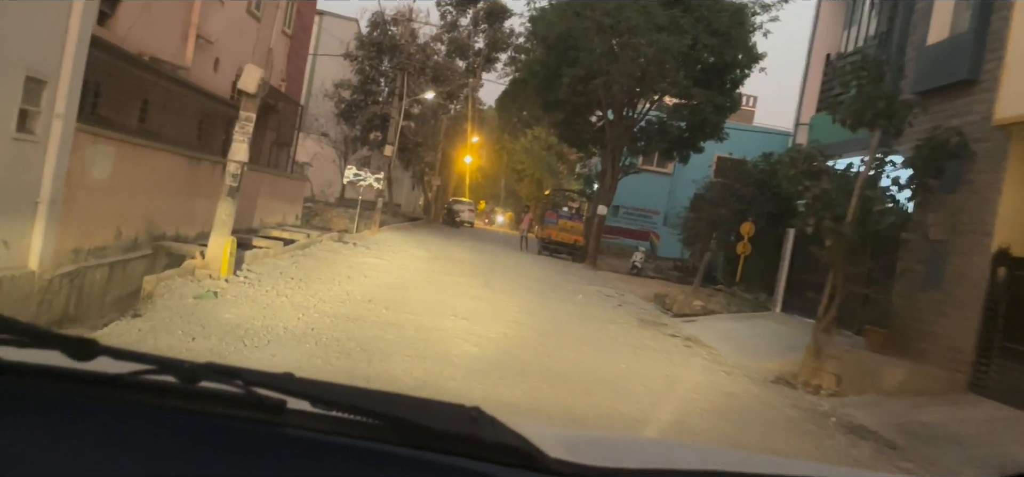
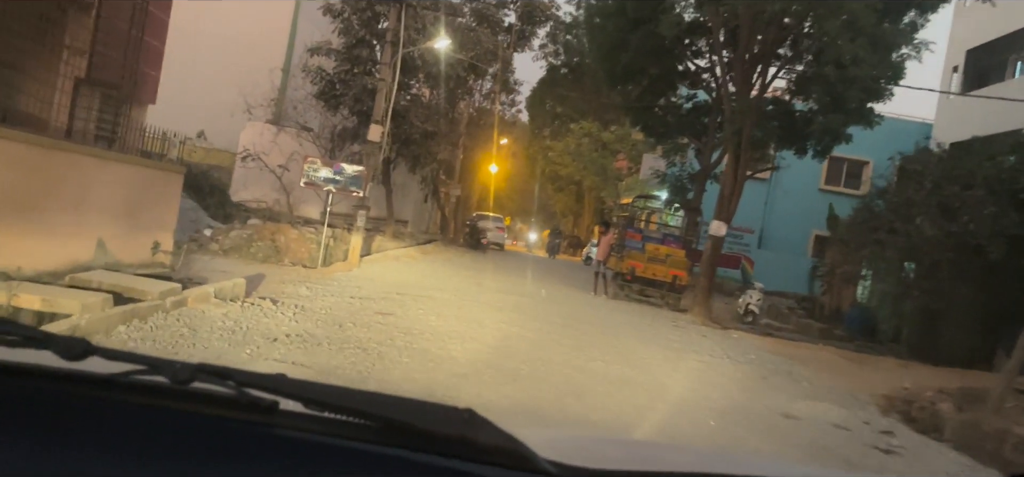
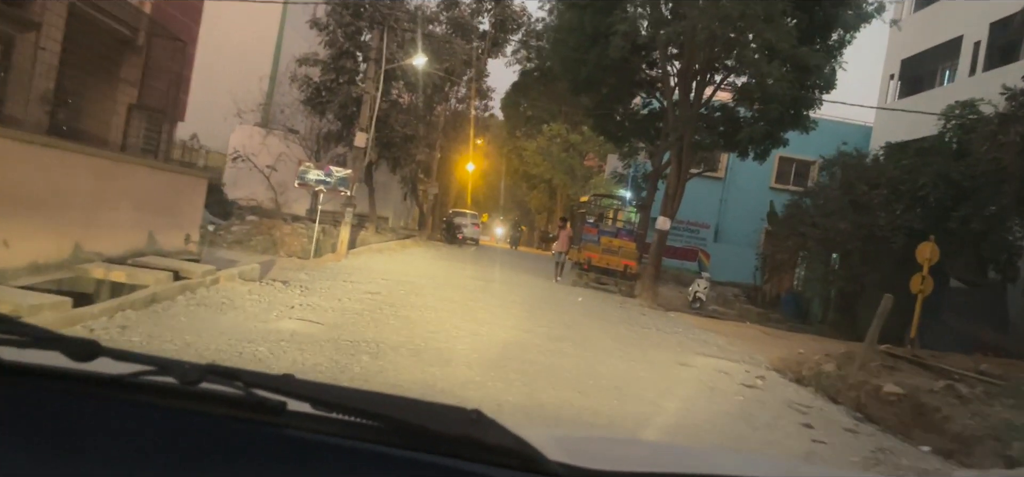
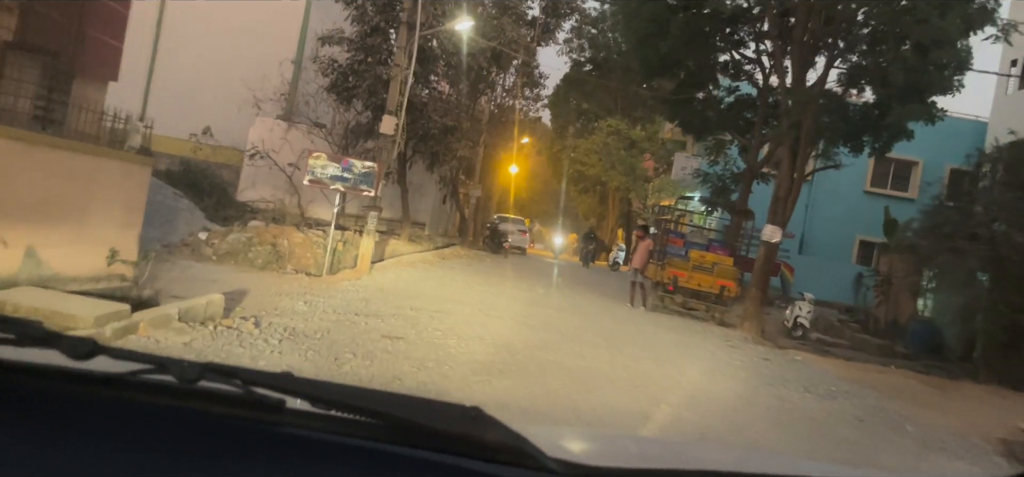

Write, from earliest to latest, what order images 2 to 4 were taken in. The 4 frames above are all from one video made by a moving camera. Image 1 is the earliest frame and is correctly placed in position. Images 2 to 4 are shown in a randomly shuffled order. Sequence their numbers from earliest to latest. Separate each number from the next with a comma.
3, 2, 4
